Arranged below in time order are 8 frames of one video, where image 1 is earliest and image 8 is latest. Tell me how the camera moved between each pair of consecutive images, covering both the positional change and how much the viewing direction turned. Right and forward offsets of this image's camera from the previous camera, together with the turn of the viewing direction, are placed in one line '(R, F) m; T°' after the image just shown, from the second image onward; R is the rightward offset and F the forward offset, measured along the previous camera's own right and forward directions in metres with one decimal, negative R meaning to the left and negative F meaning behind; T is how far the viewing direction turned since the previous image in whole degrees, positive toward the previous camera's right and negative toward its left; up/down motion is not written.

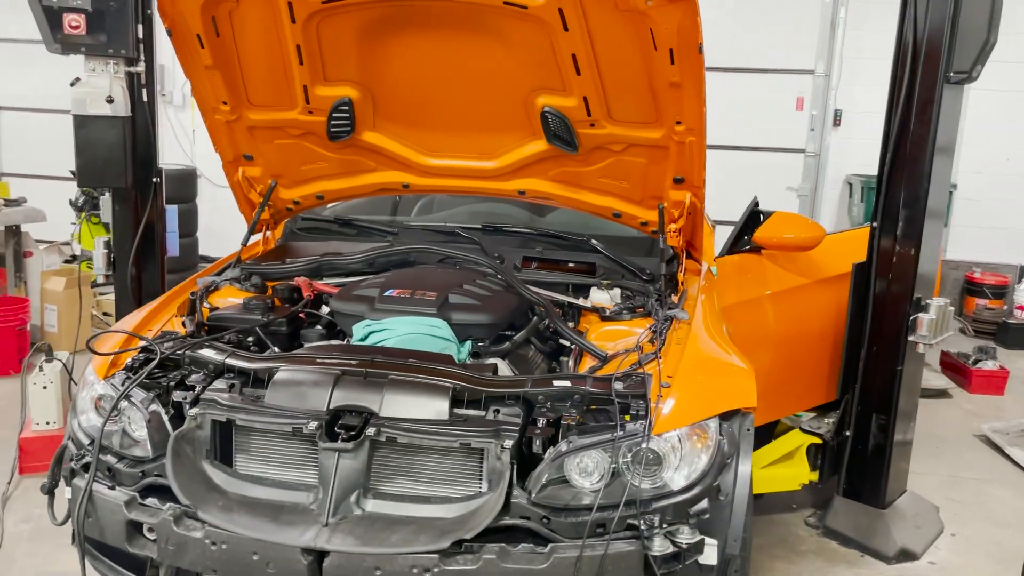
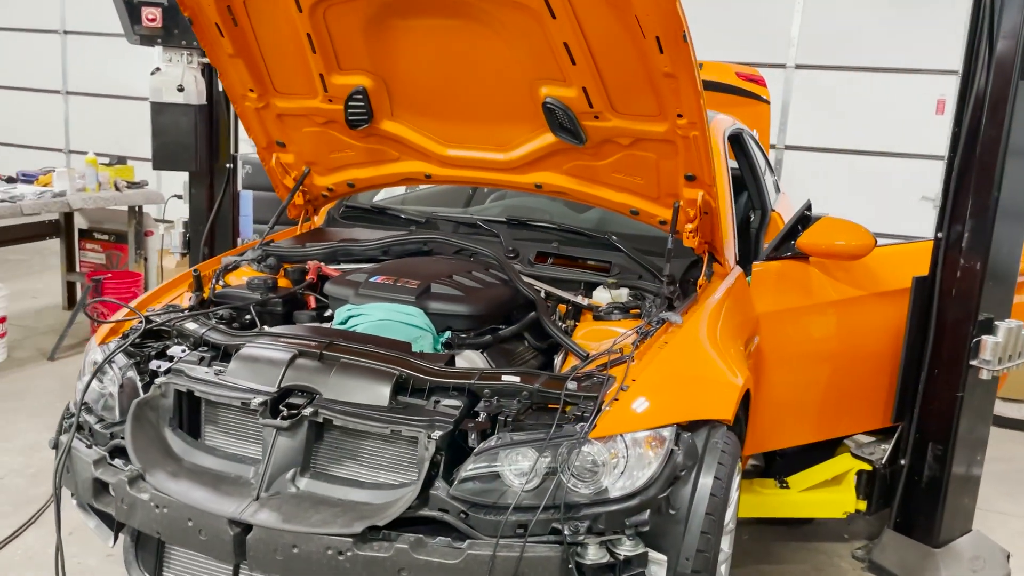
(+0.5, +0.1) m; -10°
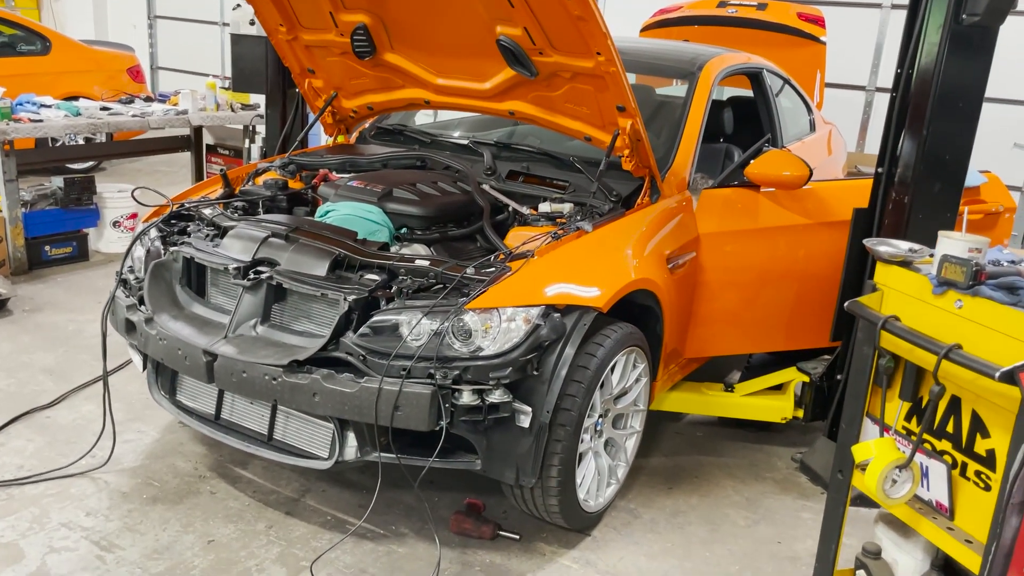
(+0.7, -0.4) m; -10°
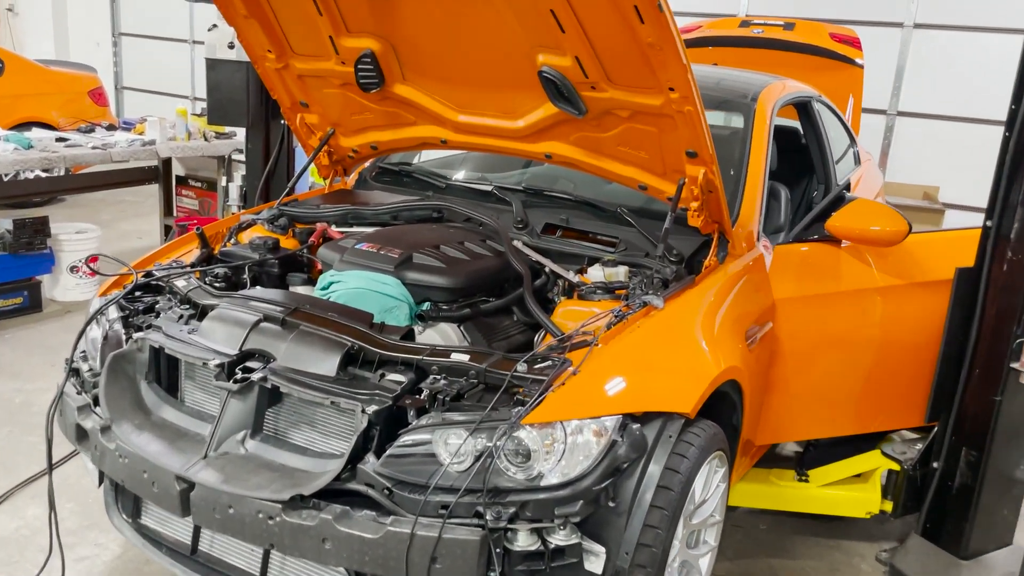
(-0.2, +0.5) m; +2°
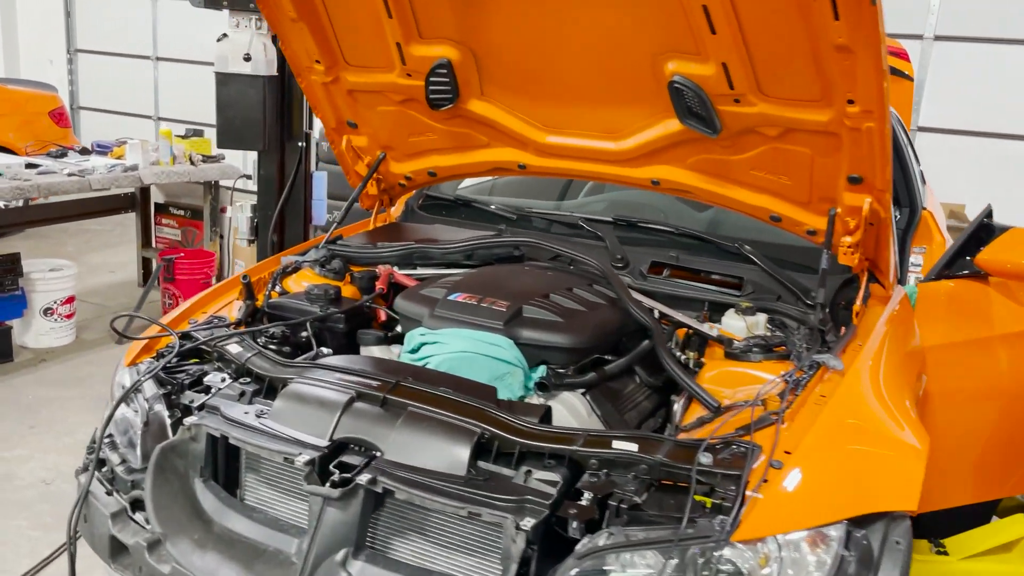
(-0.4, +0.4) m; +3°
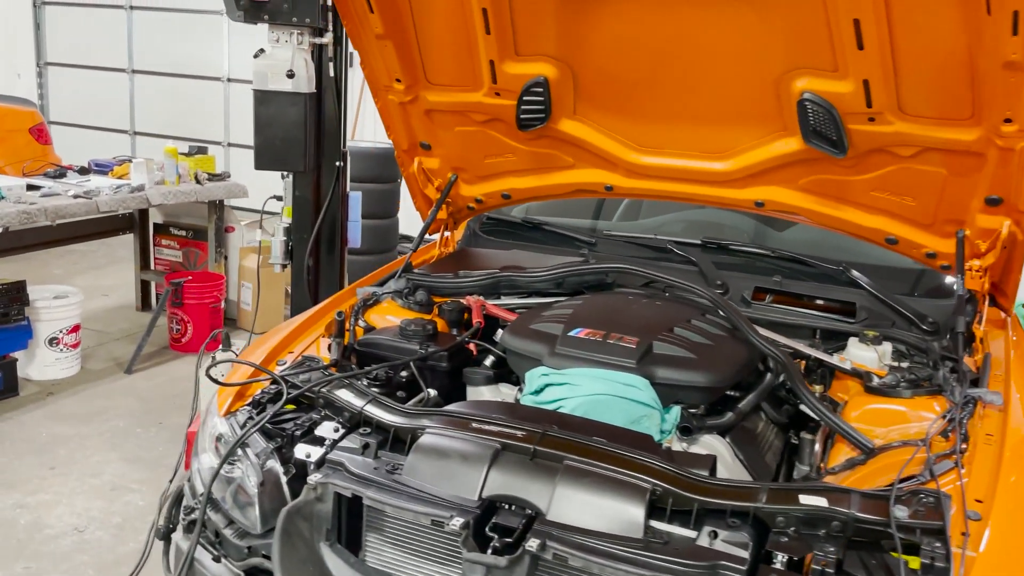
(-0.3, +0.1) m; +3°
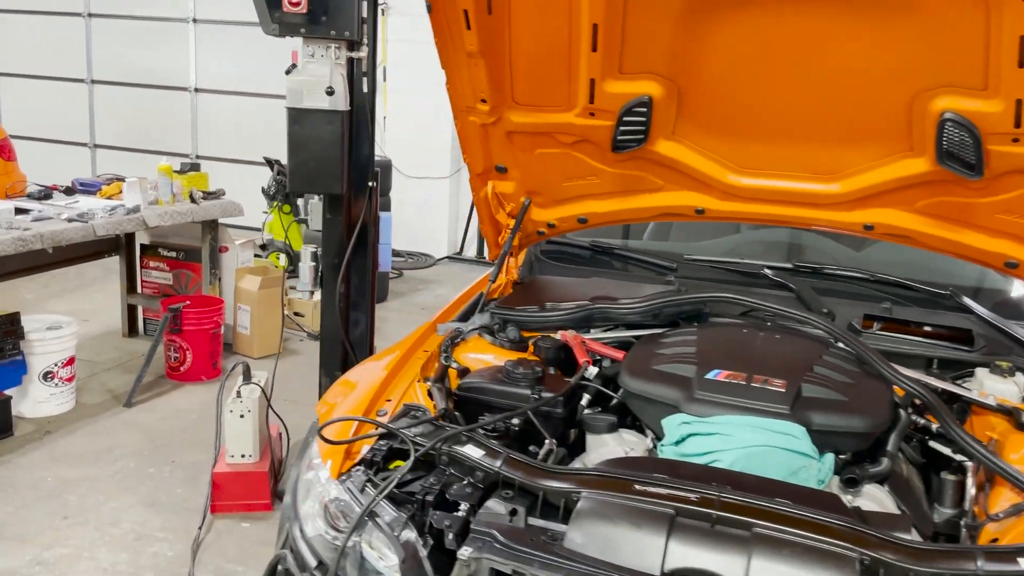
(-0.3, +0.2) m; +3°
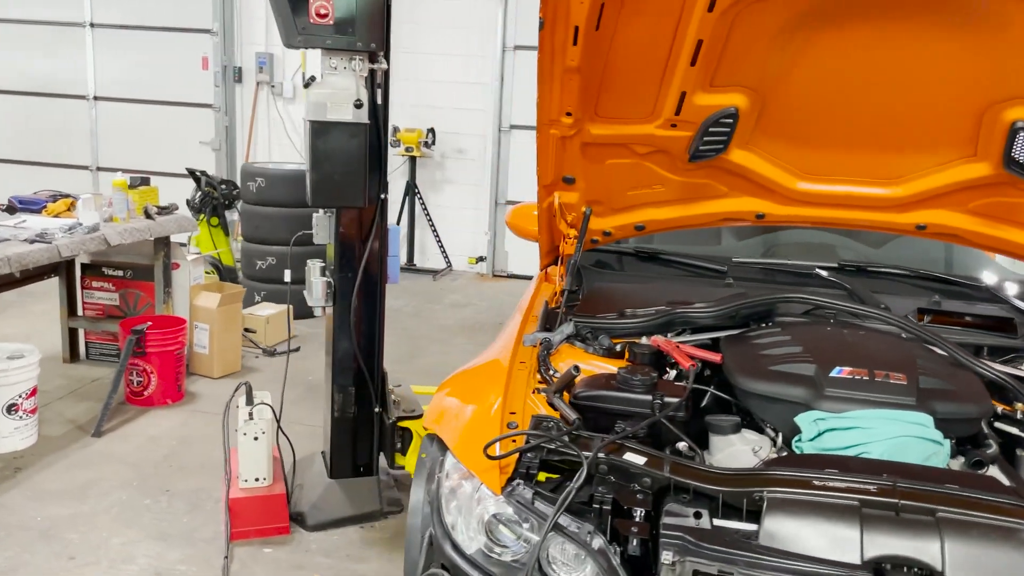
(-0.5, 0.0) m; +8°
